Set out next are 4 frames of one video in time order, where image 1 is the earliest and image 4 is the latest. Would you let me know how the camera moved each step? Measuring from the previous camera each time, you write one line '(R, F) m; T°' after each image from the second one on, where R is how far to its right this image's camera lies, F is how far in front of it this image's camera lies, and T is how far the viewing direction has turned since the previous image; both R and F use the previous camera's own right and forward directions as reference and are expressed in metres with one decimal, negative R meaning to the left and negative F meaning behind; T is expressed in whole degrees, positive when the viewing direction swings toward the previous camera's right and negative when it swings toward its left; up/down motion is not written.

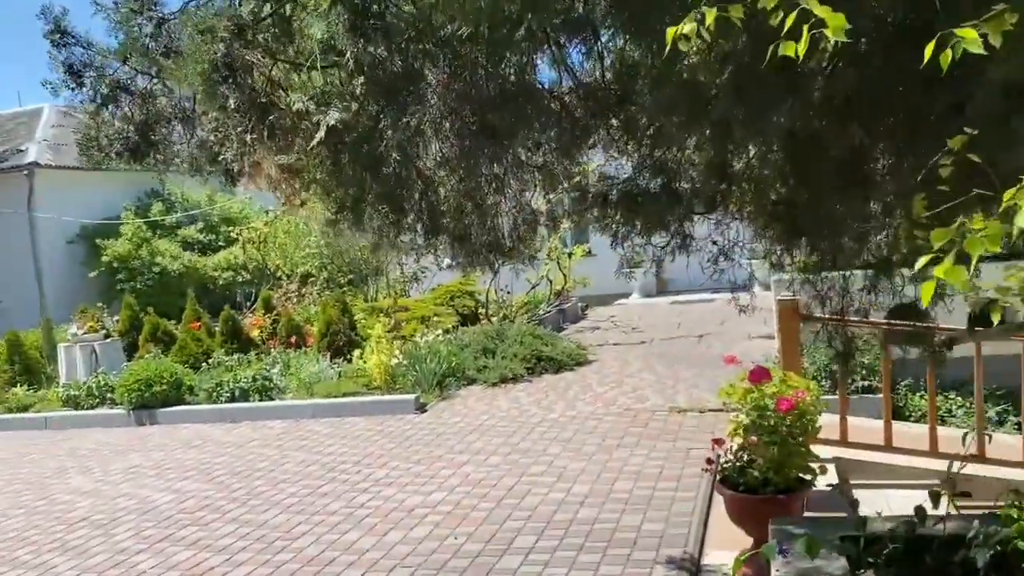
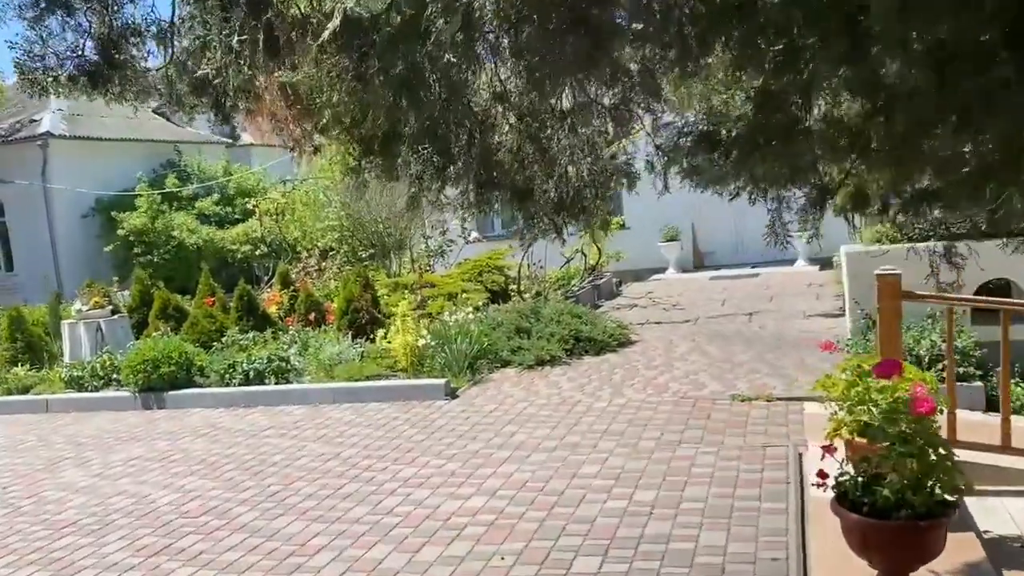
(-0.2, +0.9) m; -1°
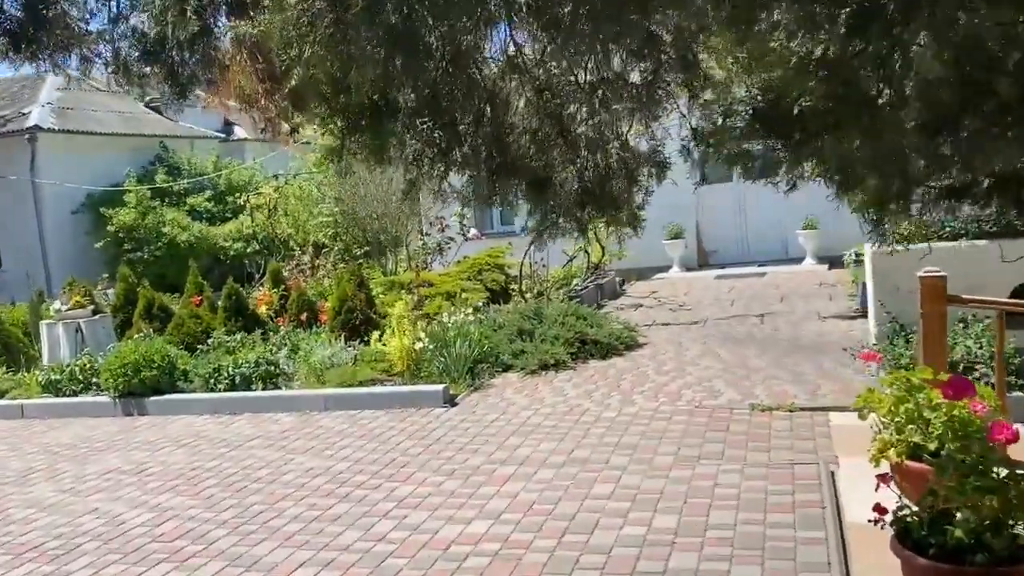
(-0.1, +0.5) m; 0°
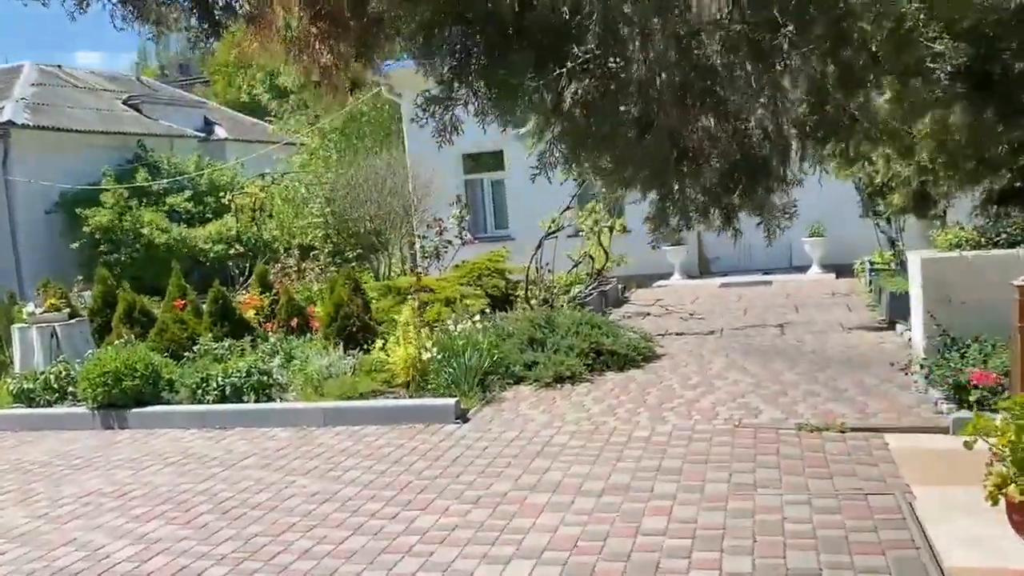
(-0.3, +0.6) m; +1°
